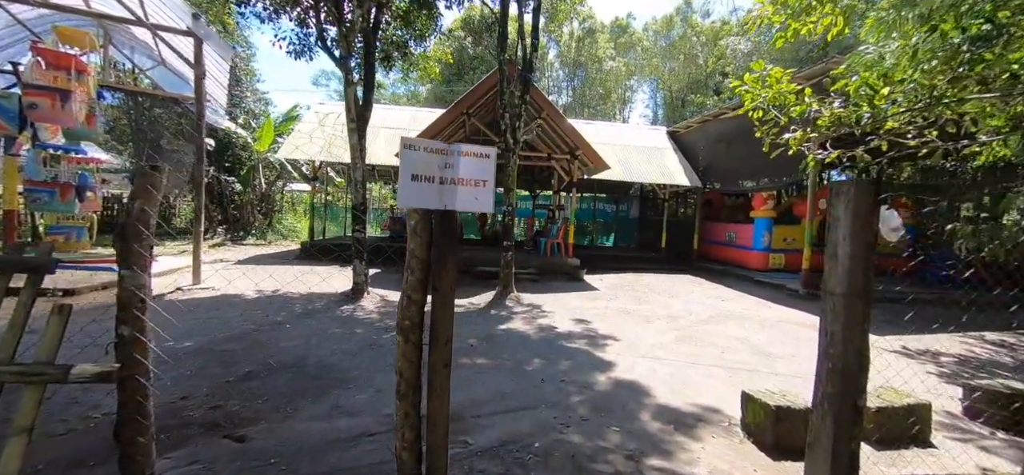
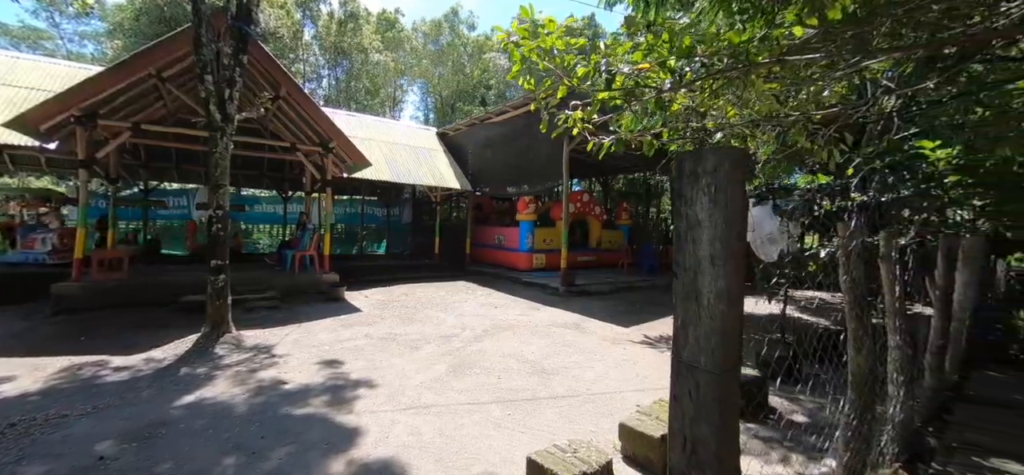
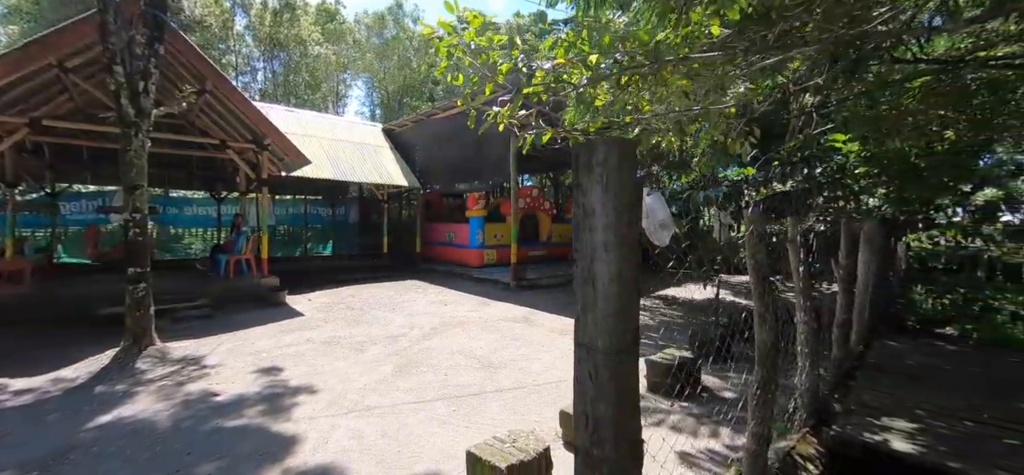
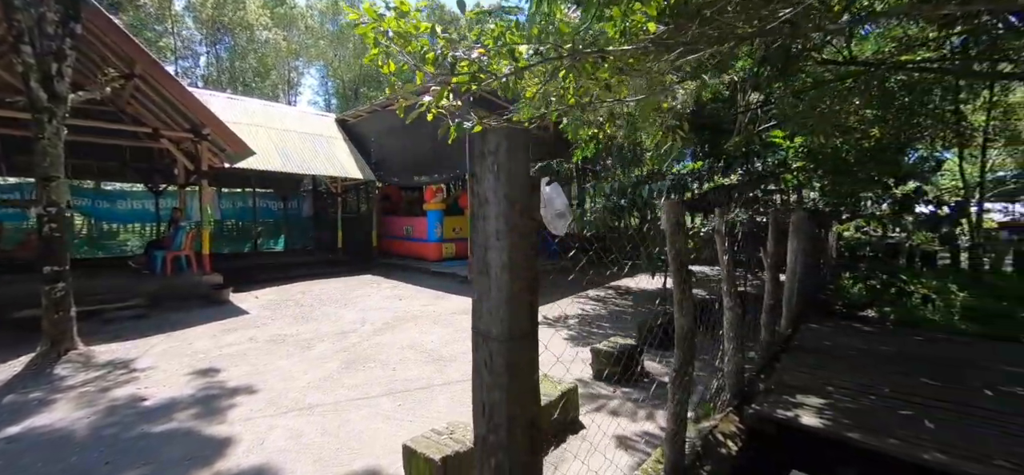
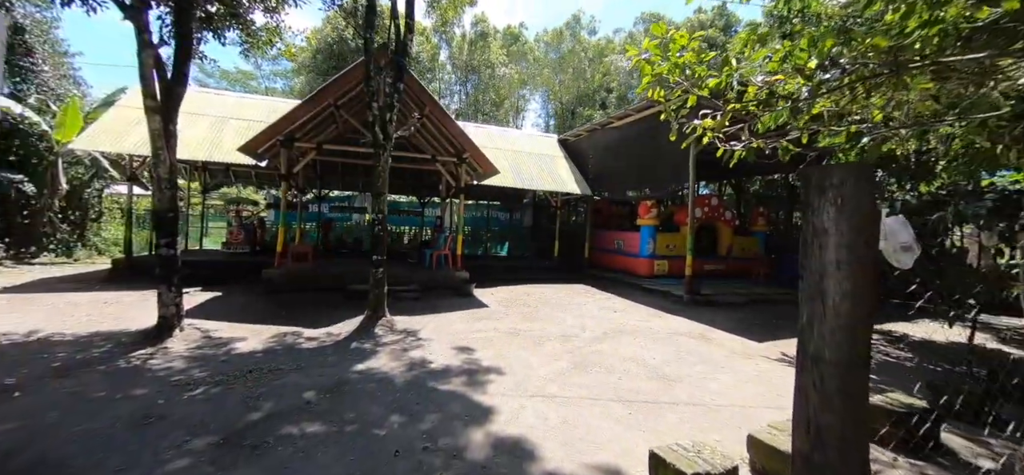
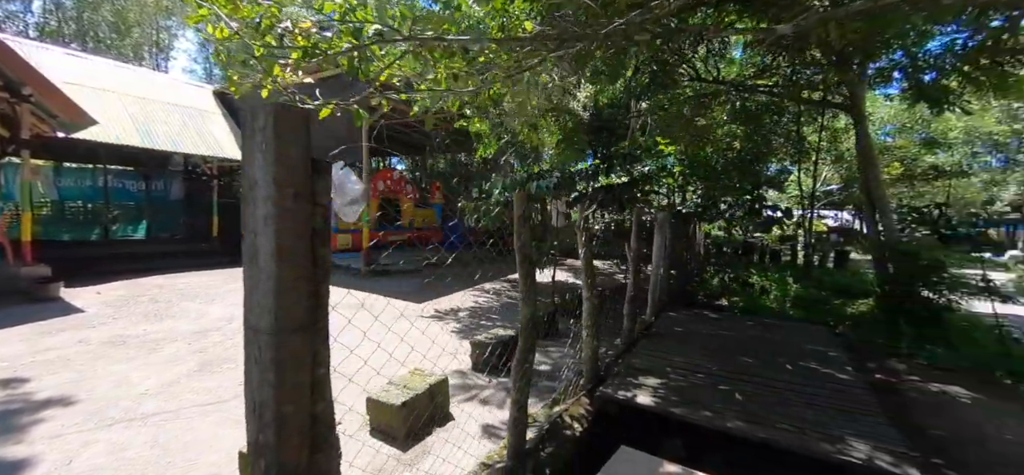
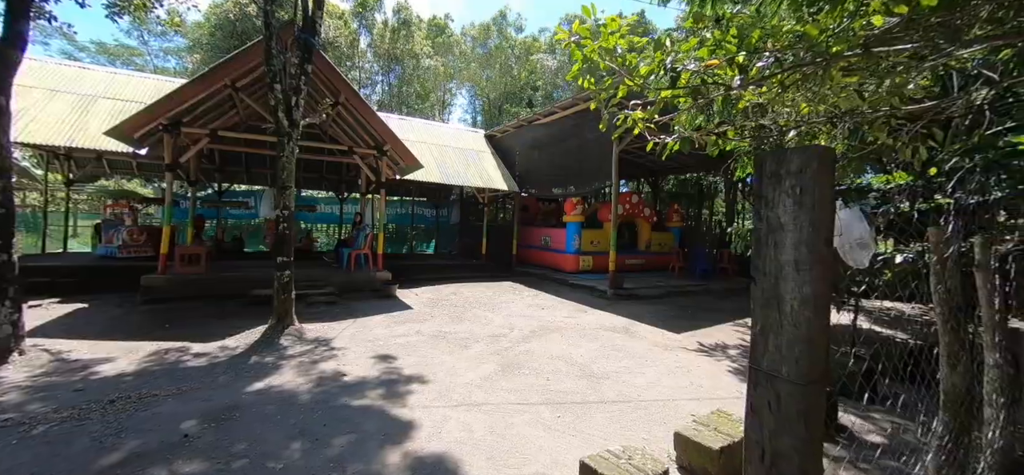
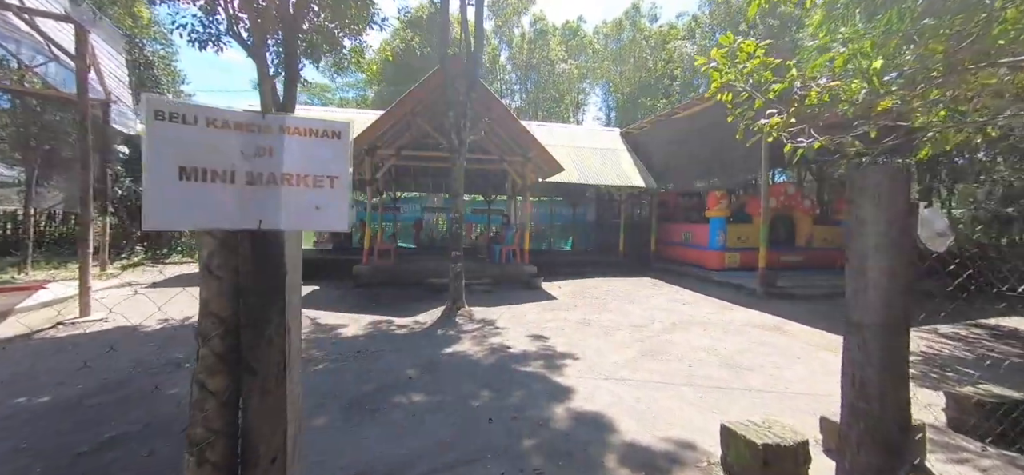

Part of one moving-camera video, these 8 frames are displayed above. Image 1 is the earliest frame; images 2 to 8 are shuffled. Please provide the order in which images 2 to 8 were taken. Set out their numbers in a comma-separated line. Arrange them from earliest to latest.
8, 5, 7, 2, 3, 4, 6
